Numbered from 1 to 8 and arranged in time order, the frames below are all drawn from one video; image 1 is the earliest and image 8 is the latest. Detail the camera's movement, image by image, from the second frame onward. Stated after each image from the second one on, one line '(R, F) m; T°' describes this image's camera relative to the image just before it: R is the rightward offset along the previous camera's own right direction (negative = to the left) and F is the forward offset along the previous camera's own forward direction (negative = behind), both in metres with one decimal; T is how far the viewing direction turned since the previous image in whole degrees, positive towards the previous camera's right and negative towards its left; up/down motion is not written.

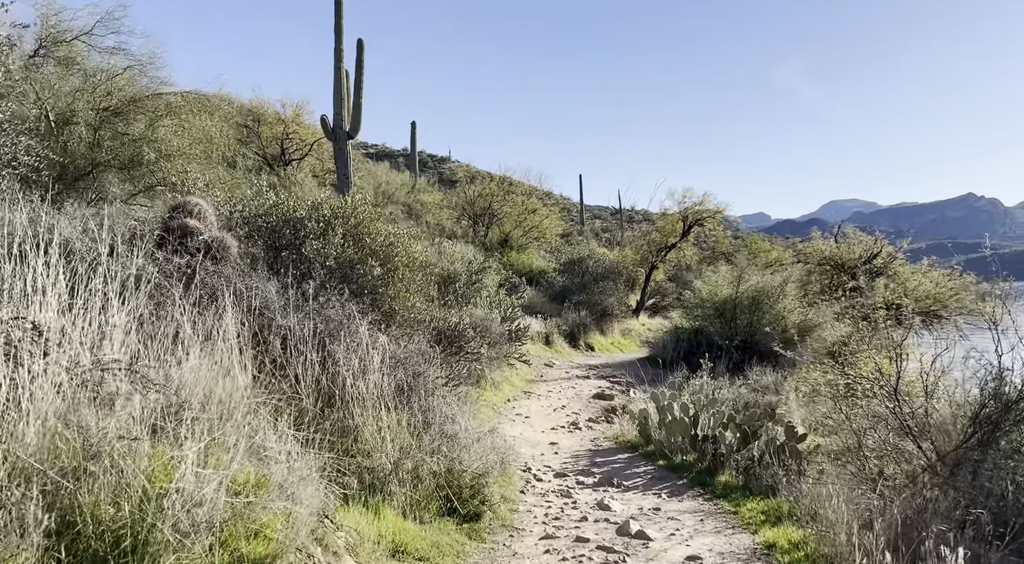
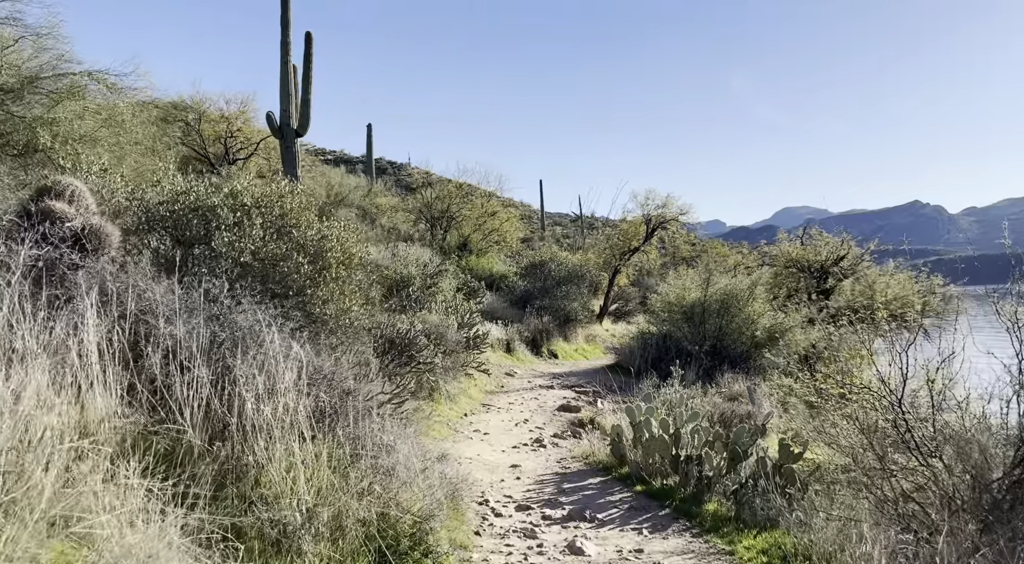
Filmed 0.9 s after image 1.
(+0.1, +1.0) m; +3°
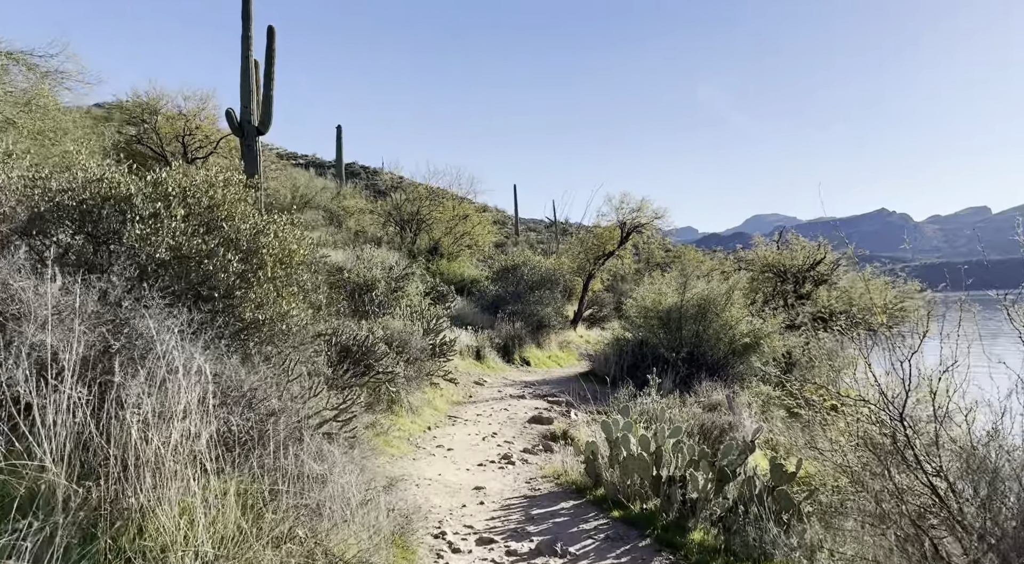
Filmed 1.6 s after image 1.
(+0.1, +0.7) m; +2°
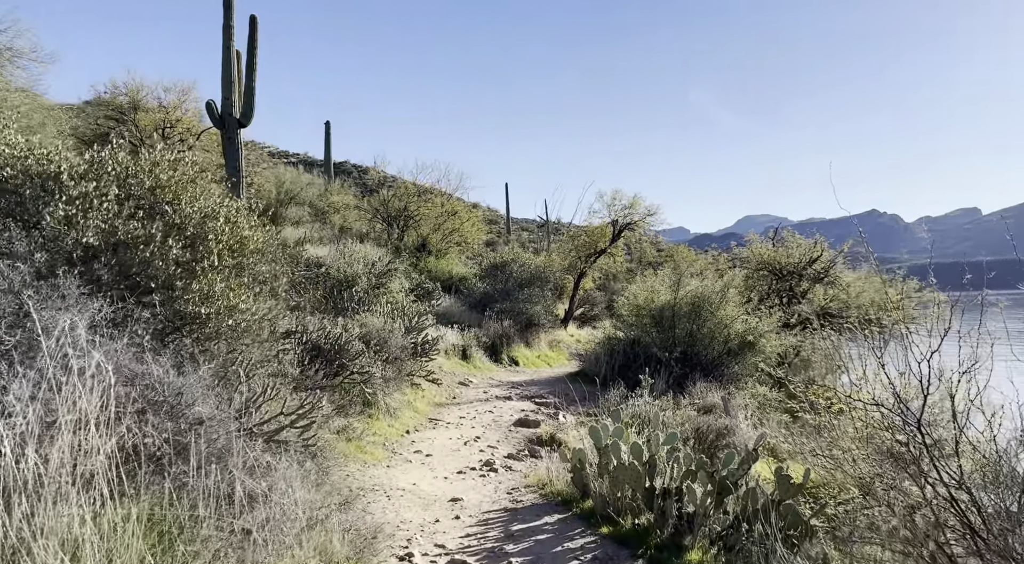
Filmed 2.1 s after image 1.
(+0.1, +0.5) m; +1°
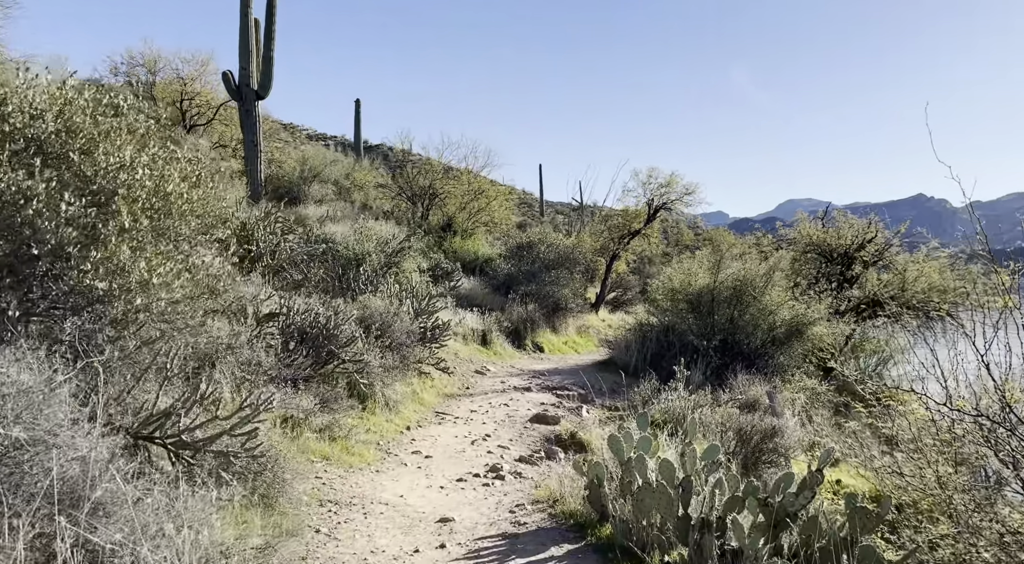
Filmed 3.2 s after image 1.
(+0.2, +1.1) m; -3°
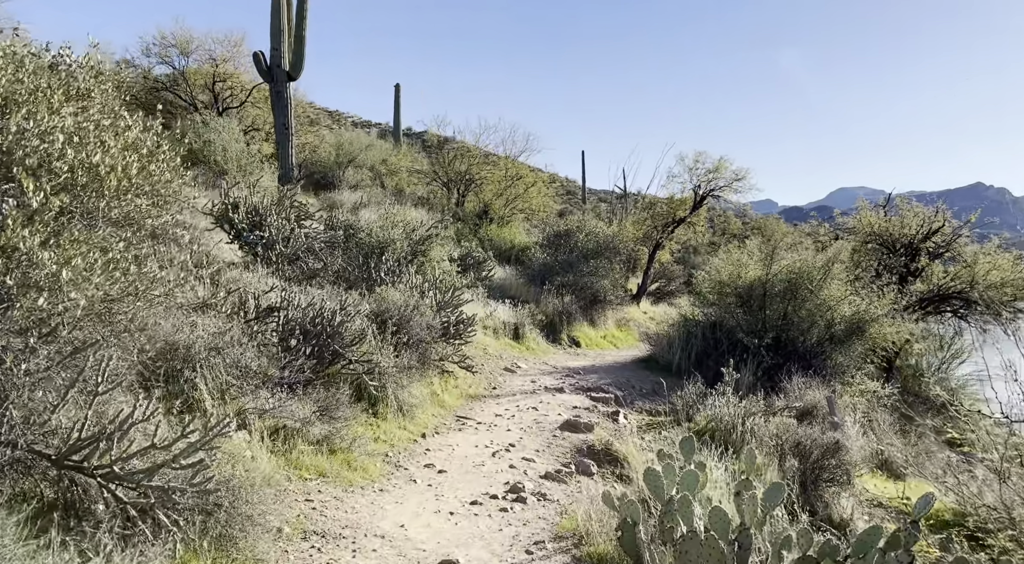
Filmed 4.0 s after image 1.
(+0.1, +0.8) m; -3°
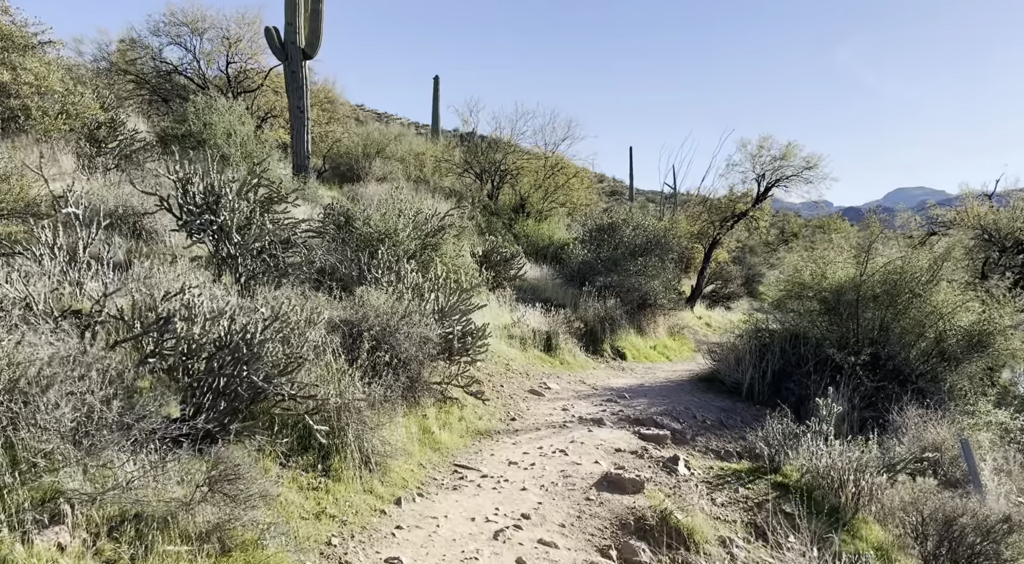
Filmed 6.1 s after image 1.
(+0.2, +2.1) m; -4°
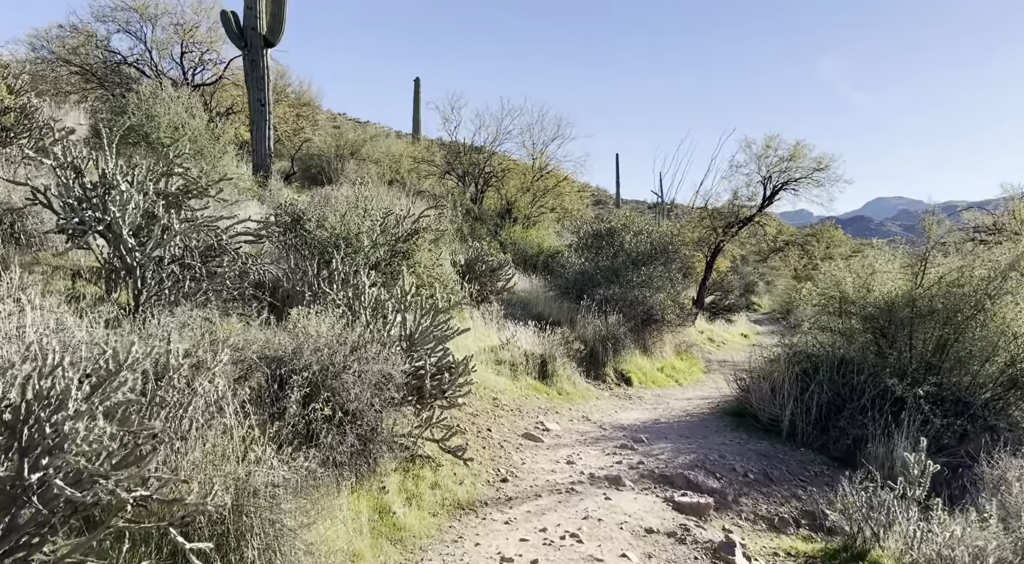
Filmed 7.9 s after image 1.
(-0.1, +1.7) m; +1°
